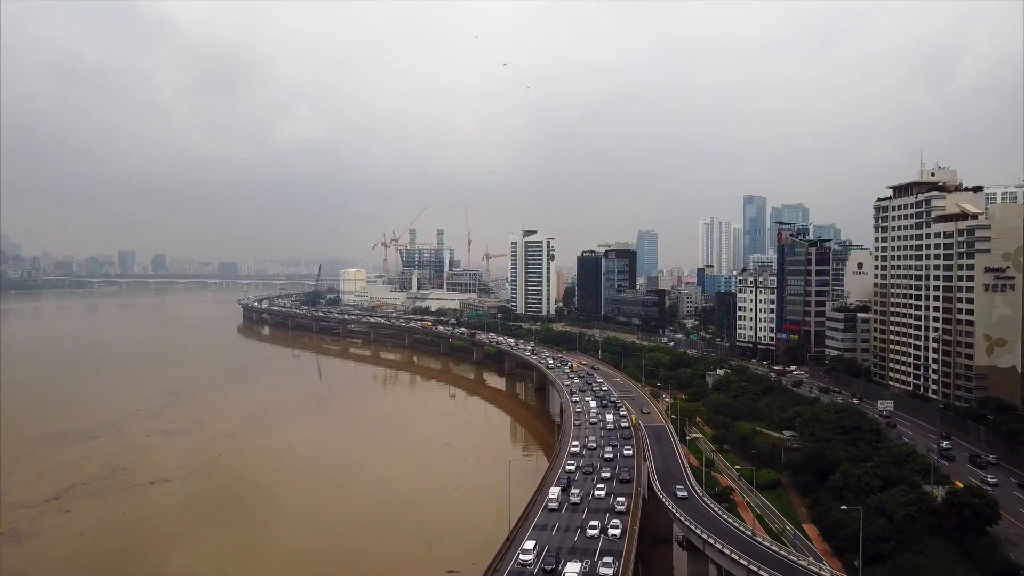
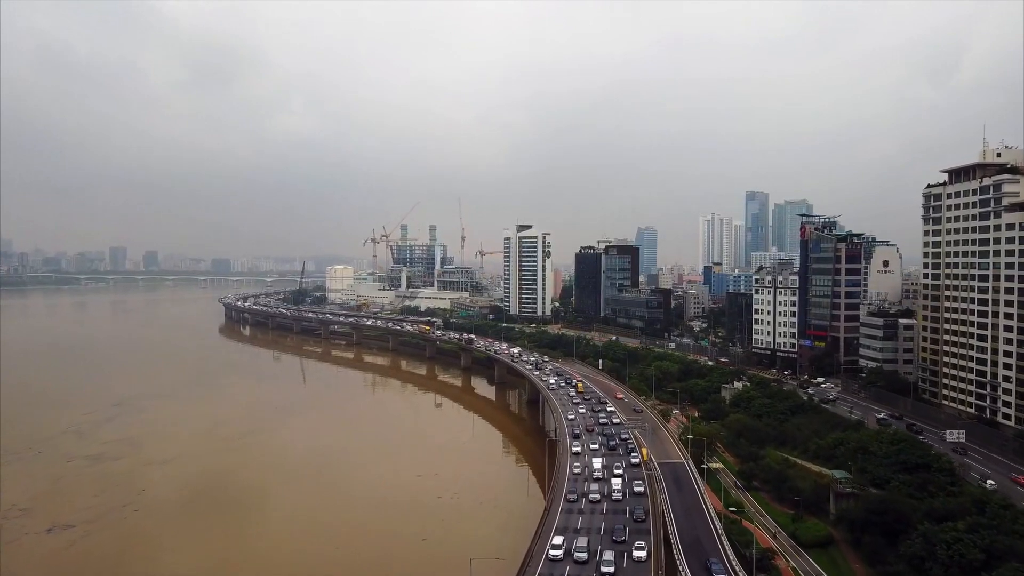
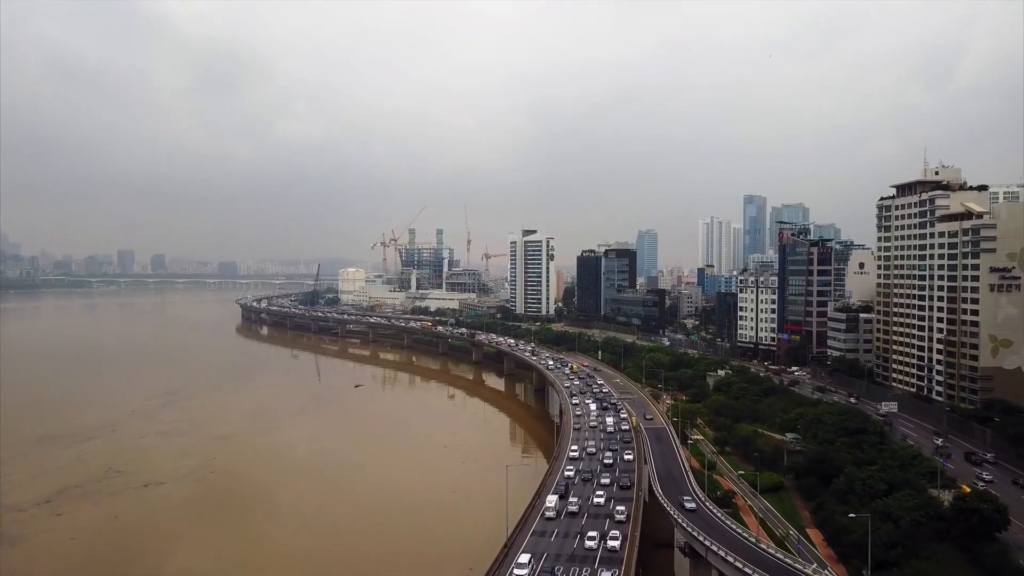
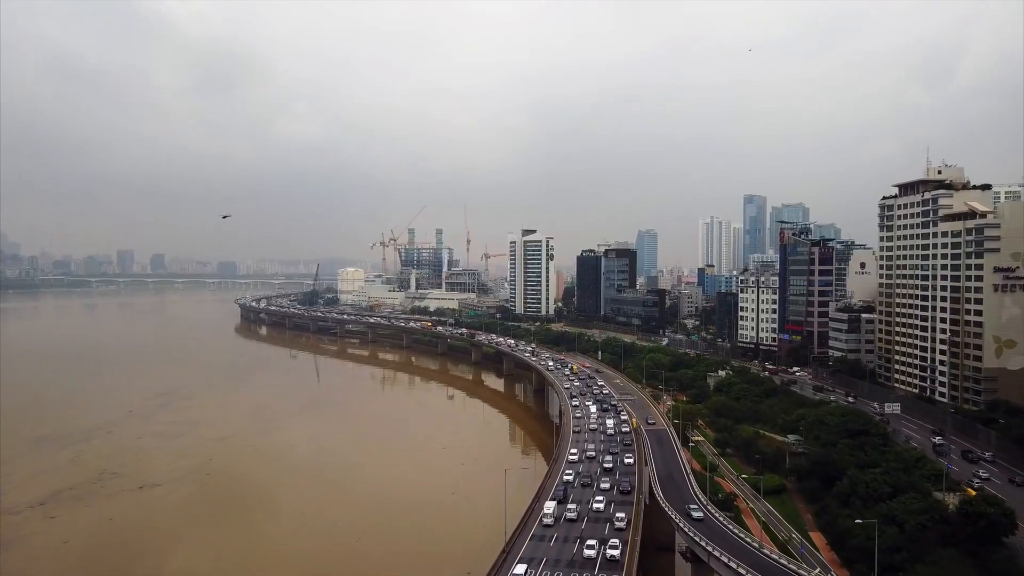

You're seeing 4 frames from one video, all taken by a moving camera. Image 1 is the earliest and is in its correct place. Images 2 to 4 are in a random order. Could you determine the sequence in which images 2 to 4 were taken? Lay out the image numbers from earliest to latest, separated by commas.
3, 4, 2
